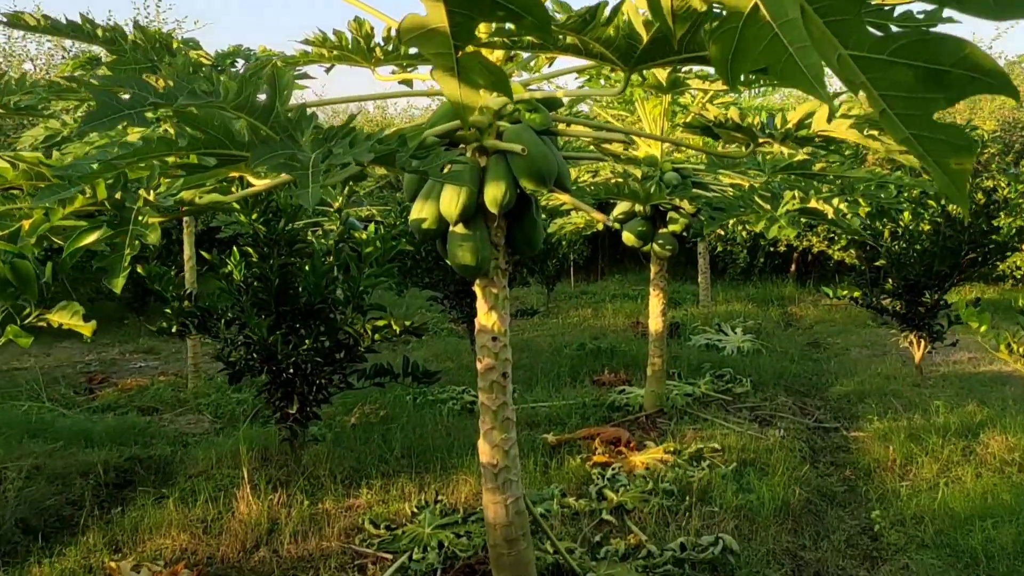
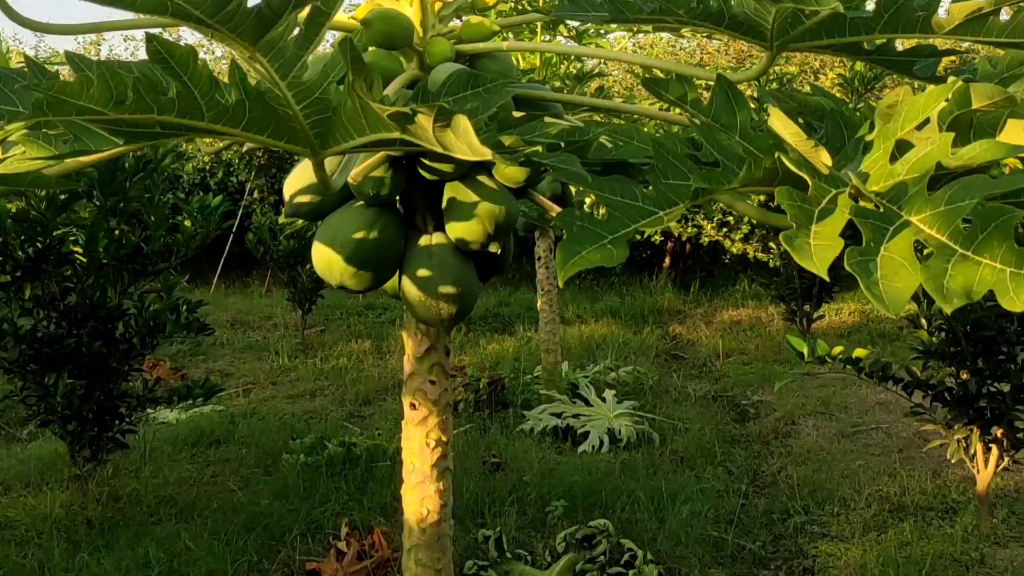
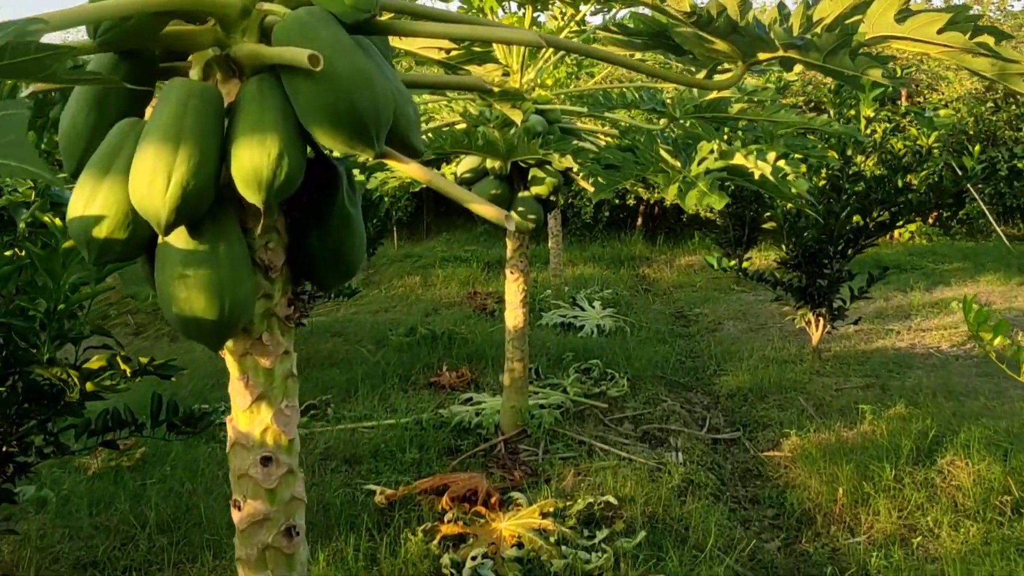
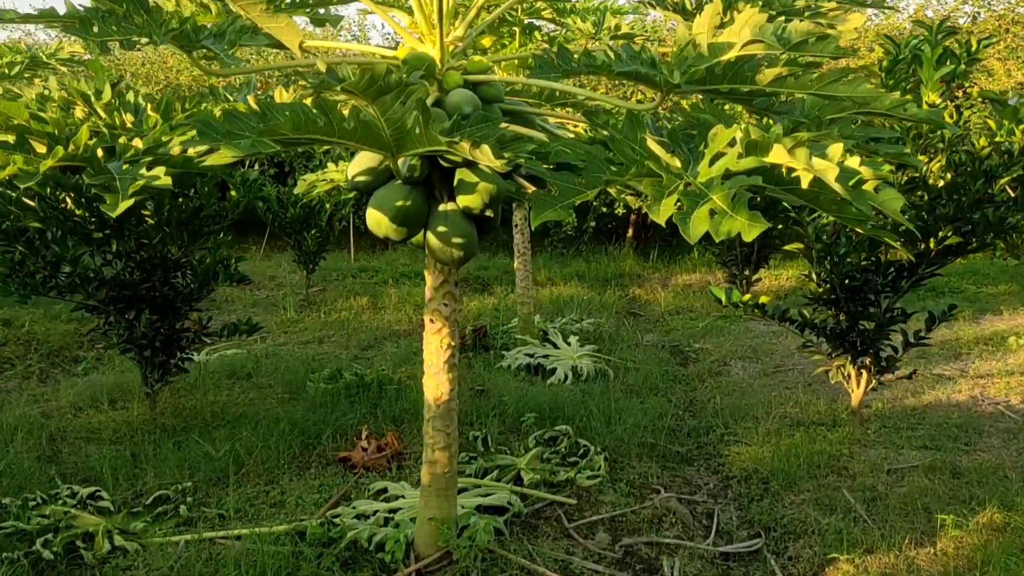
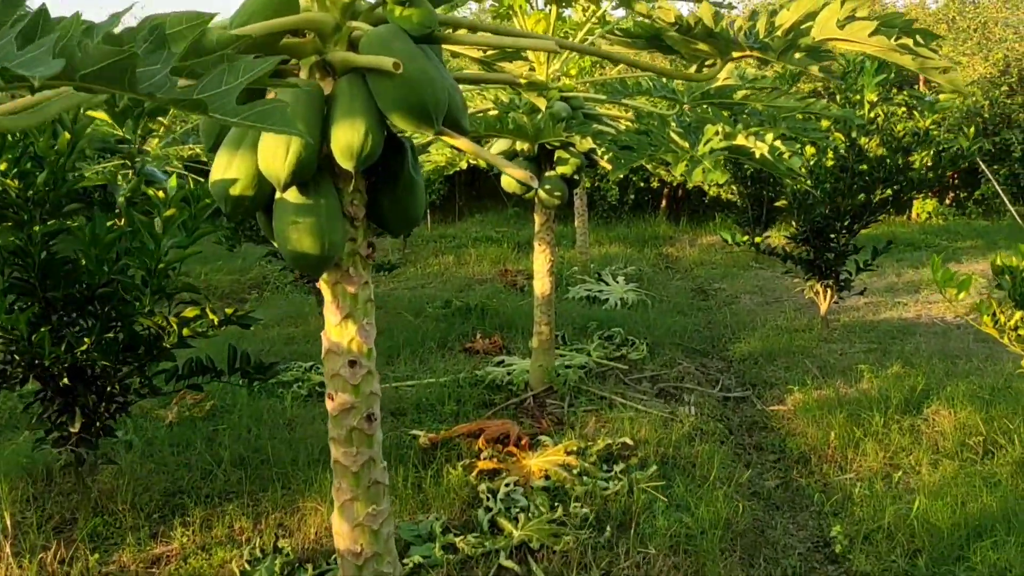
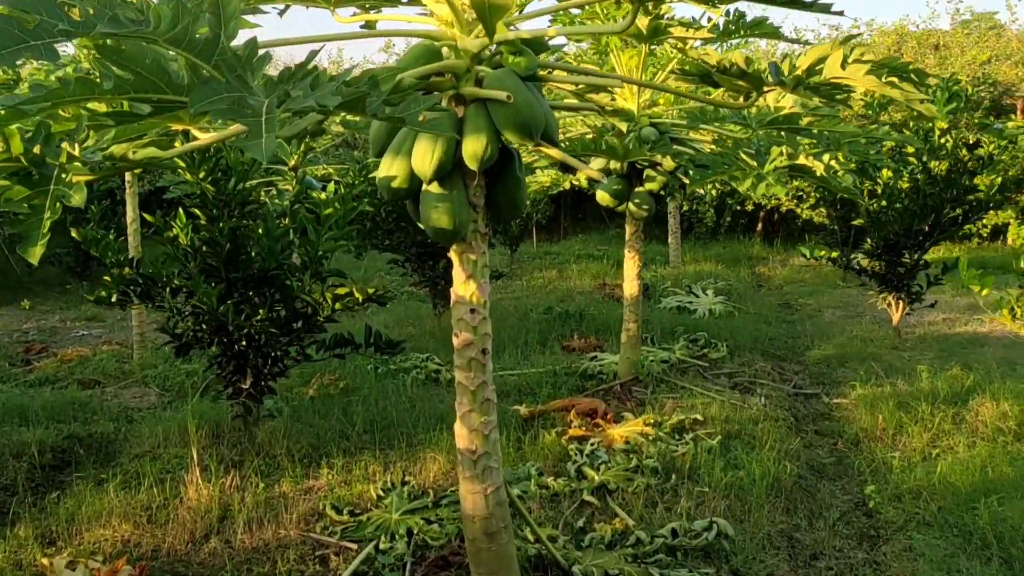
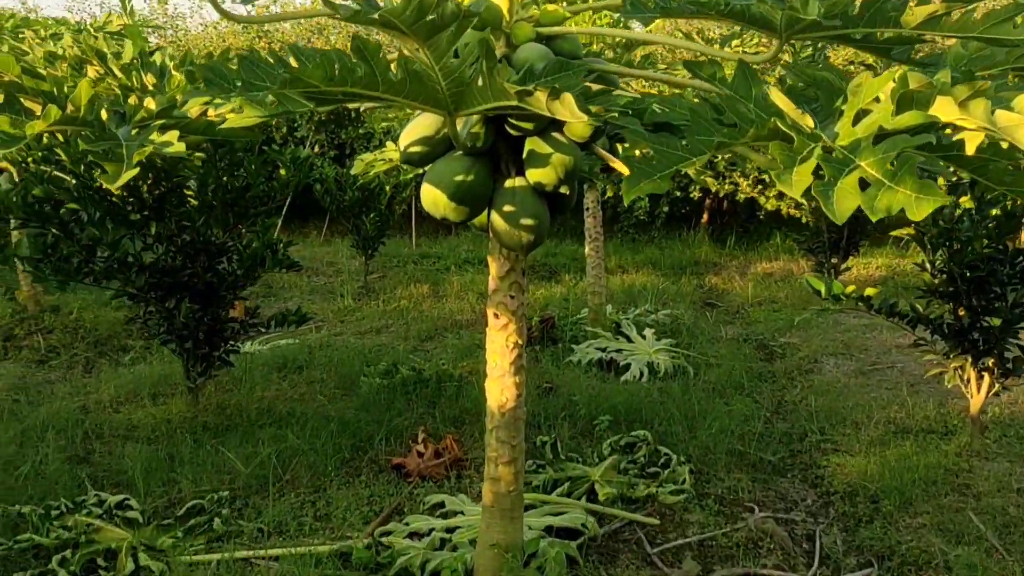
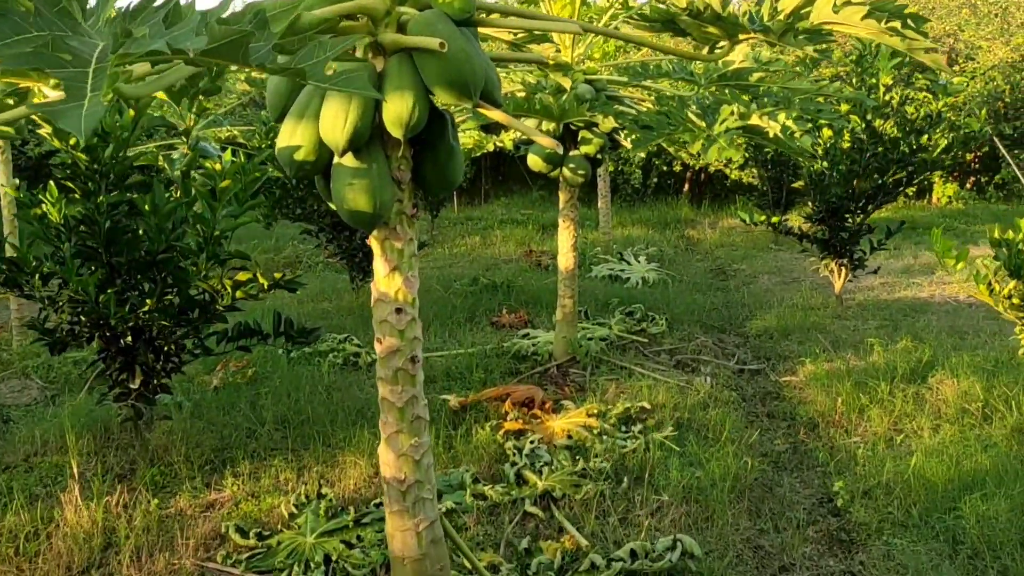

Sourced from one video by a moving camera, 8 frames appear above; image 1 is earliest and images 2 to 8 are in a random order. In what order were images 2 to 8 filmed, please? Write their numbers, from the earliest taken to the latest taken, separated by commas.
6, 8, 5, 3, 4, 7, 2
